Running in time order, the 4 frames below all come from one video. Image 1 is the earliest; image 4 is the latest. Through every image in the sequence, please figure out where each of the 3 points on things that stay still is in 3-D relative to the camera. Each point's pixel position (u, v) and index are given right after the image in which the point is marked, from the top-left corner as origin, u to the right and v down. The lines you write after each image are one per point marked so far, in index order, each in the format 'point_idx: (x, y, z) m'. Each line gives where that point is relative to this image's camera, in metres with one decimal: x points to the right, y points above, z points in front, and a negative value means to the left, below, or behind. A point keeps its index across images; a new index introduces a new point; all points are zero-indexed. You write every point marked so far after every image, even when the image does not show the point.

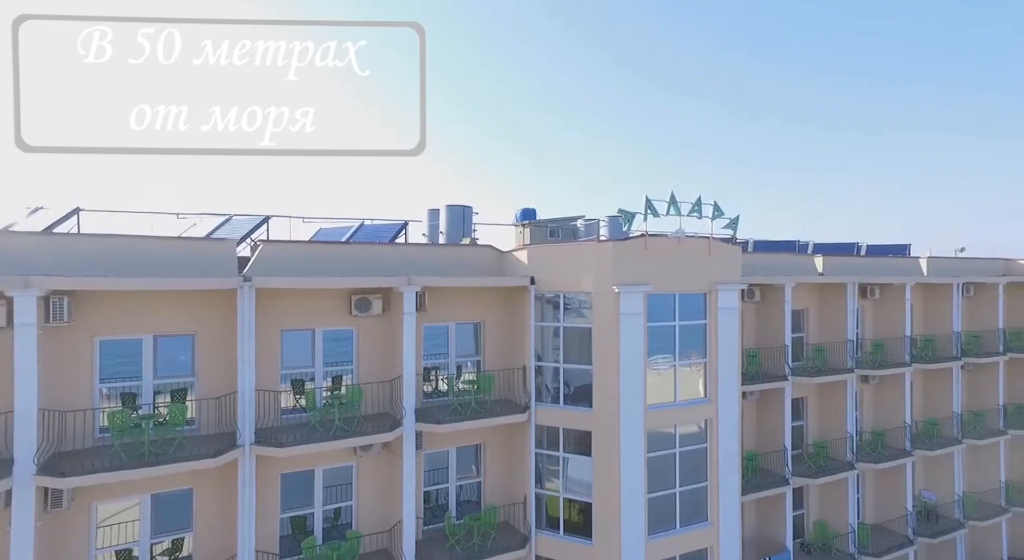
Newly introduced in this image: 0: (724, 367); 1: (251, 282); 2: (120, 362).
0: (+4.3, -1.8, +16.4) m
1: (-4.1, 0.0, +12.4) m
2: (-6.0, -1.2, +12.4) m
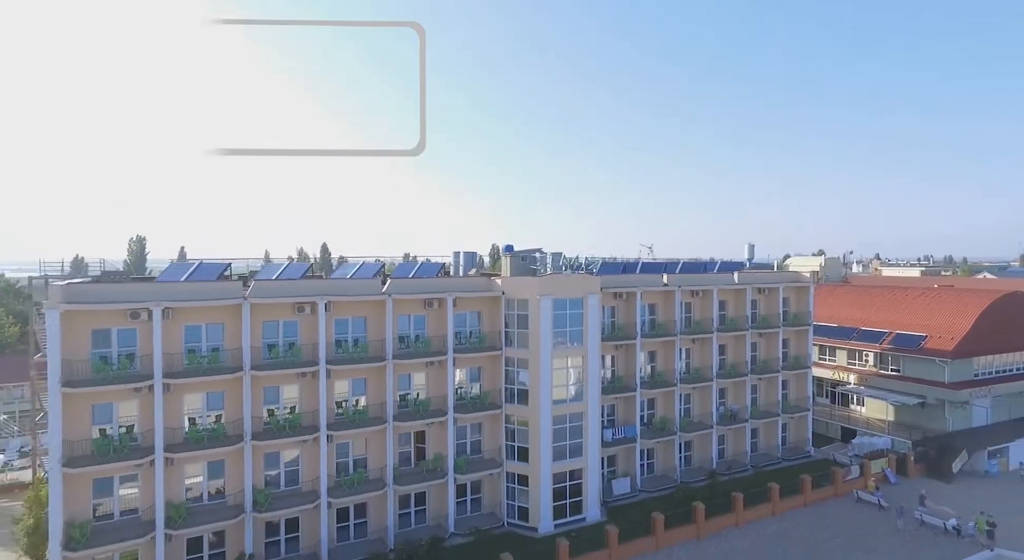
0: (+3.6, -2.3, +36.3) m
1: (-4.9, -0.6, +32.4) m
2: (-6.9, -1.9, +32.5) m
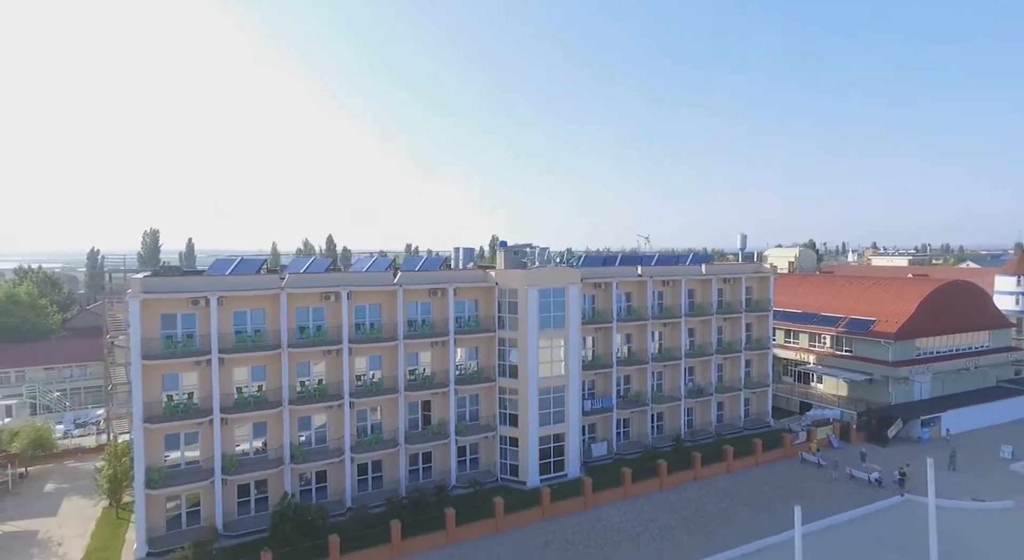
0: (+3.2, -1.9, +42.4) m
1: (-5.3, -0.3, +38.6) m
2: (-7.3, -1.6, +38.7) m
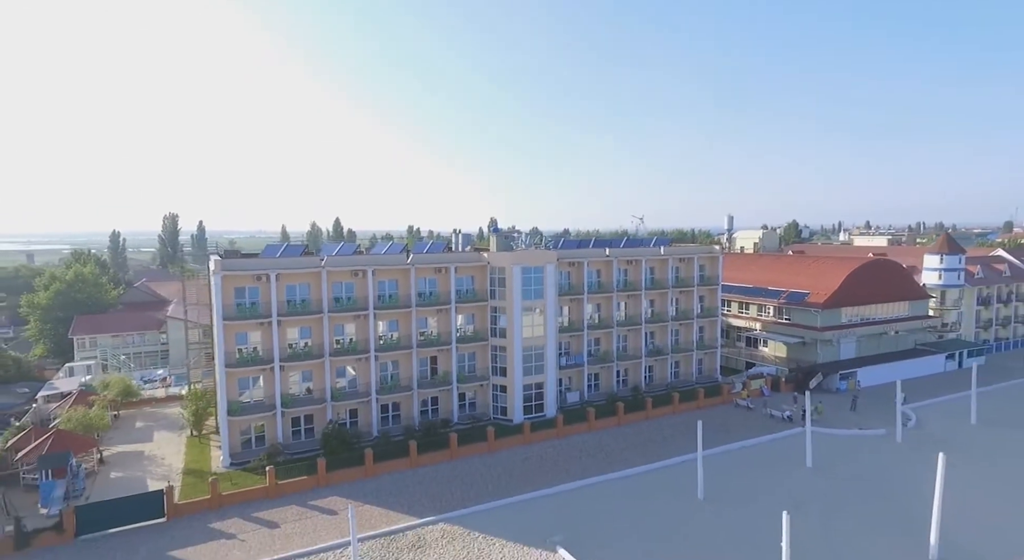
0: (+2.5, -0.6, +52.9) m
1: (-6.0, +0.9, +49.1) m
2: (-8.0, -0.4, +49.2) m
